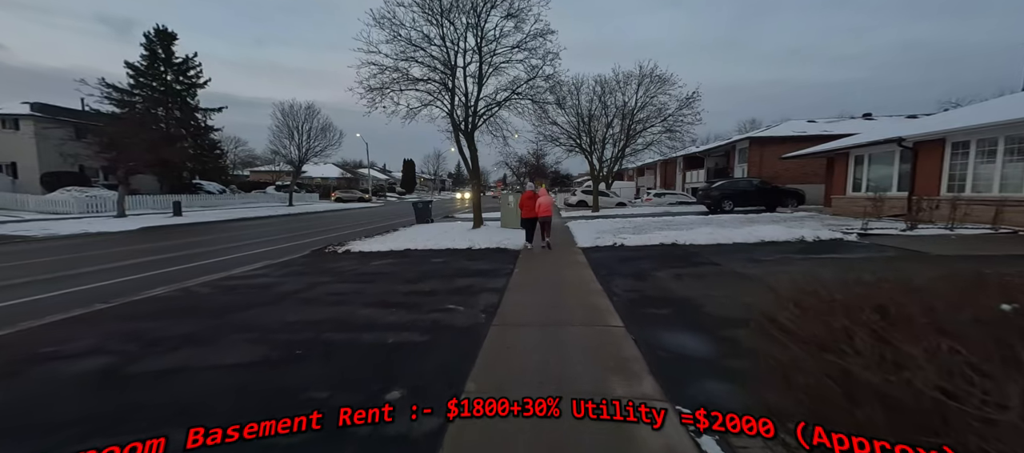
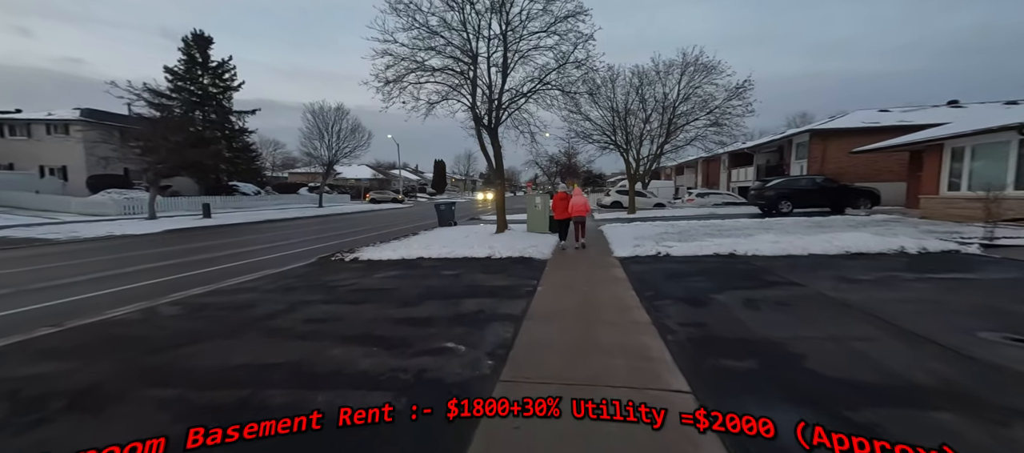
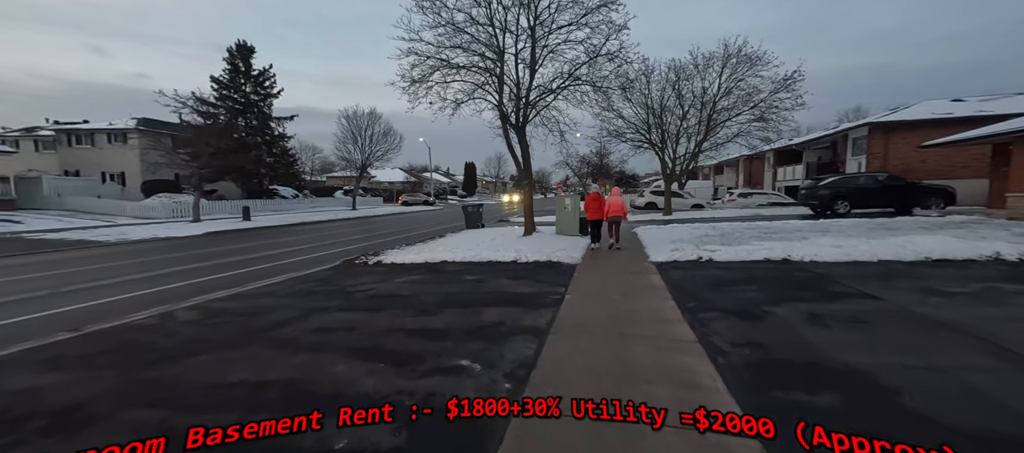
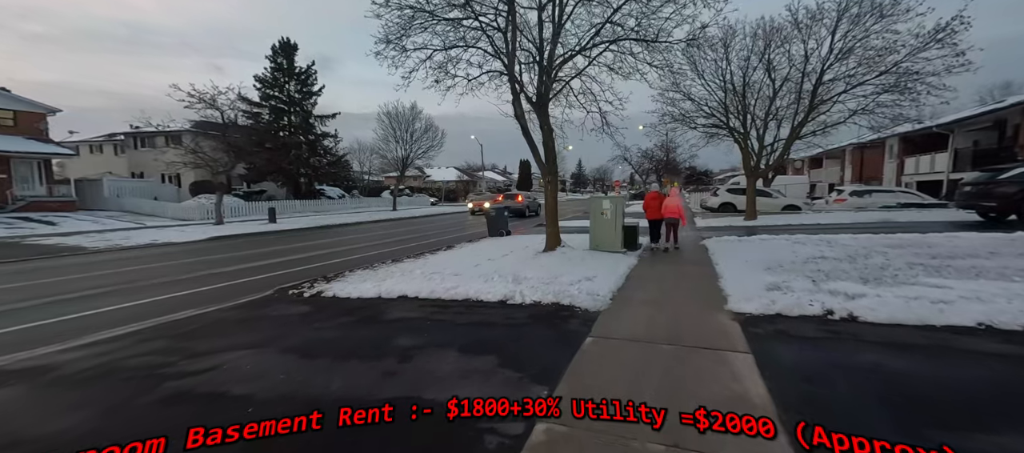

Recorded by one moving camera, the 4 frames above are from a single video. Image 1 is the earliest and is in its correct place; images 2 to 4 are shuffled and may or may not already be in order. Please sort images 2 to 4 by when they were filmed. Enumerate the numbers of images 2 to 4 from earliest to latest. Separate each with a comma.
2, 3, 4
